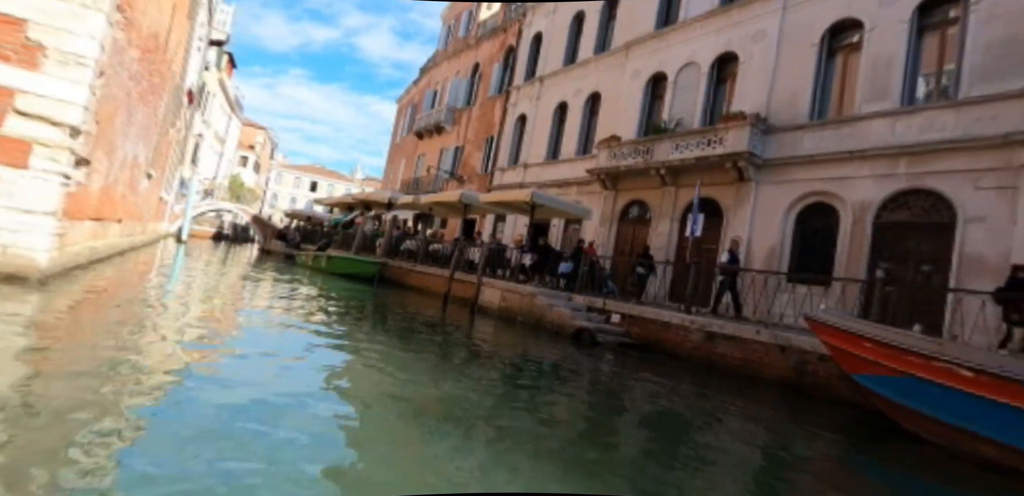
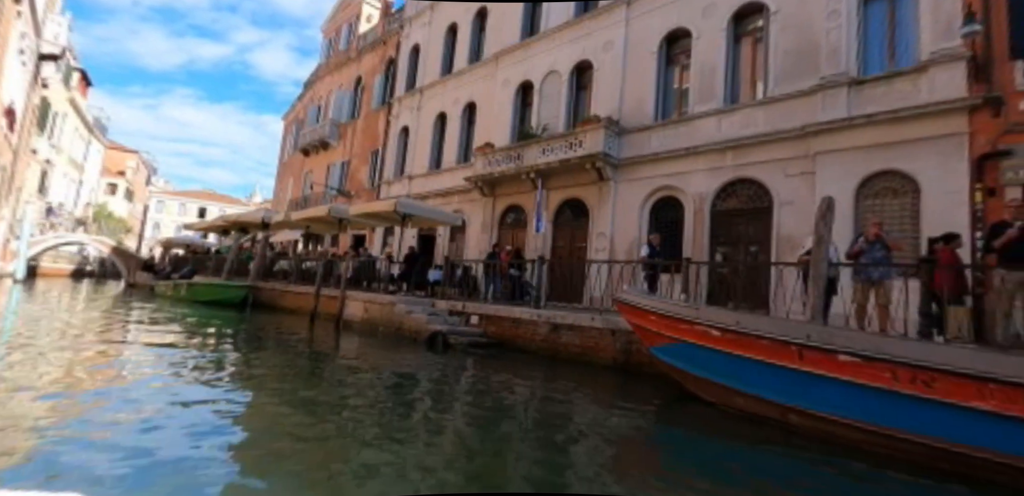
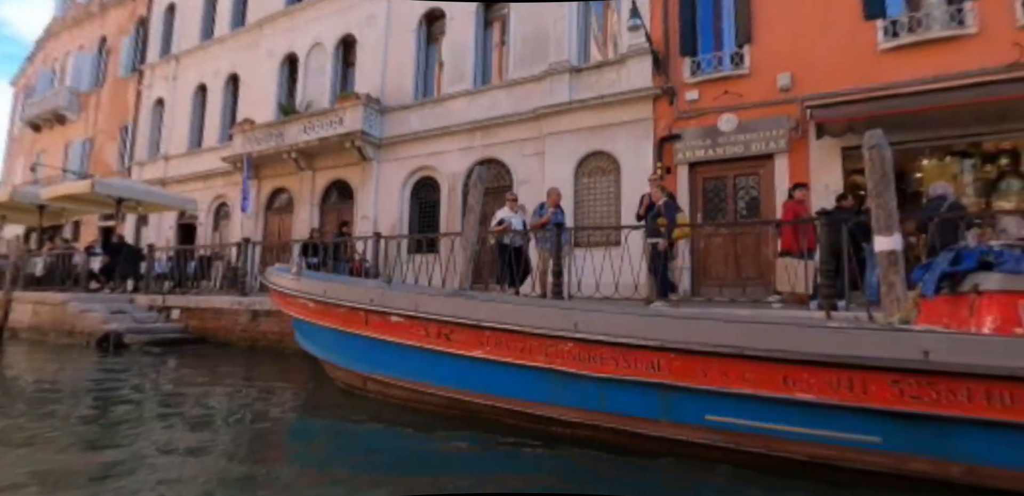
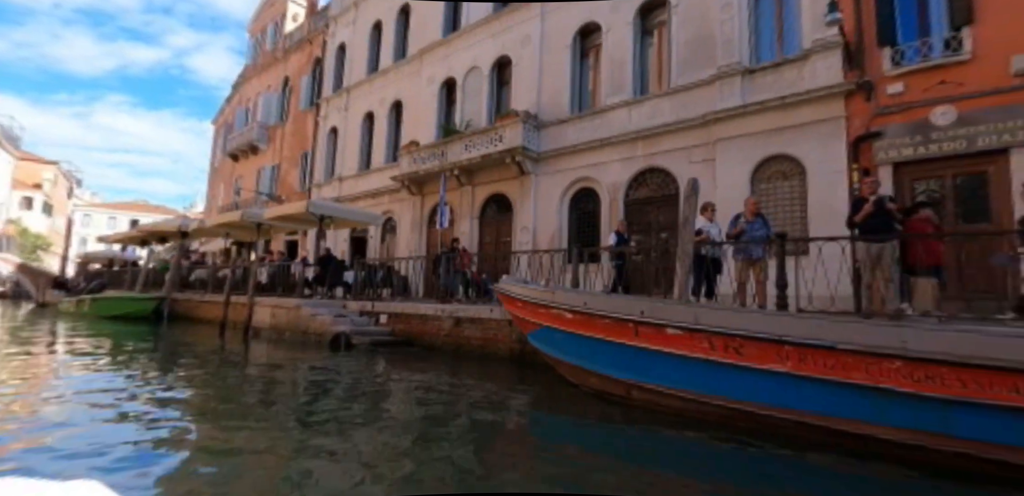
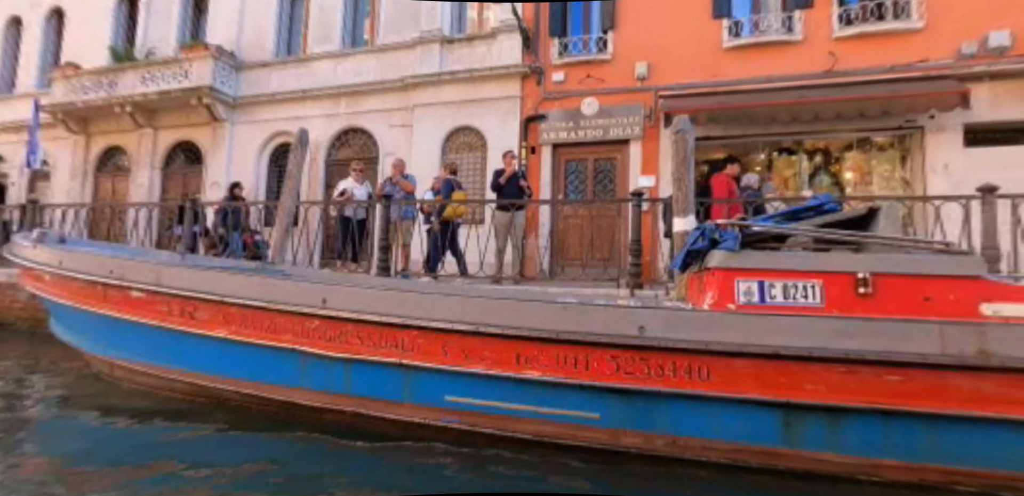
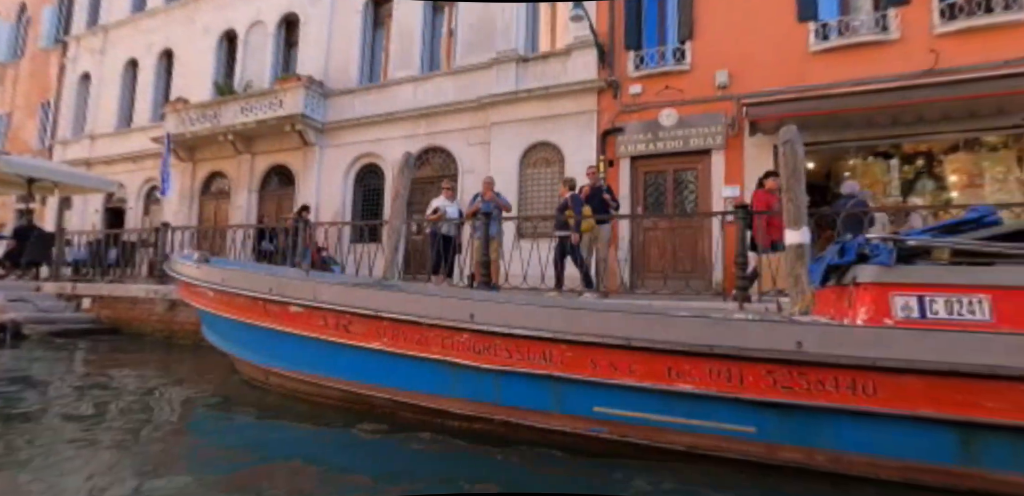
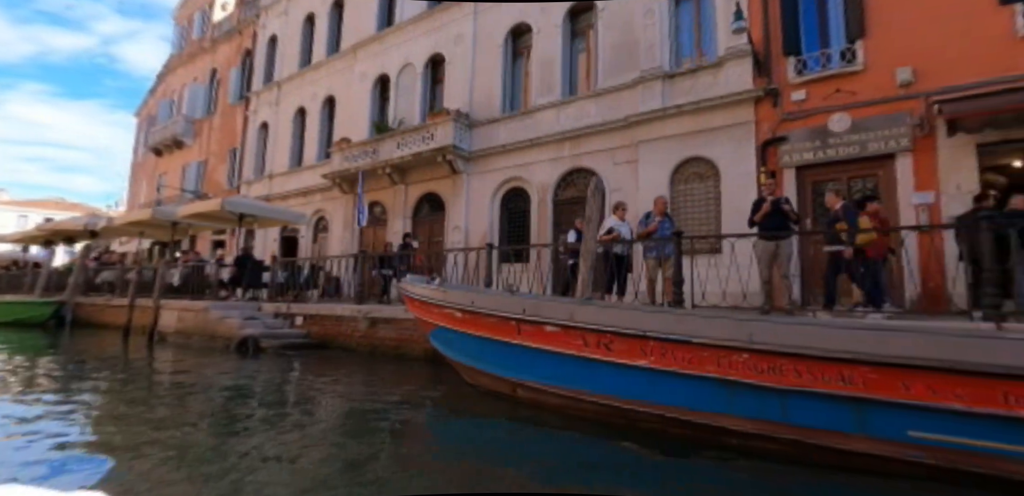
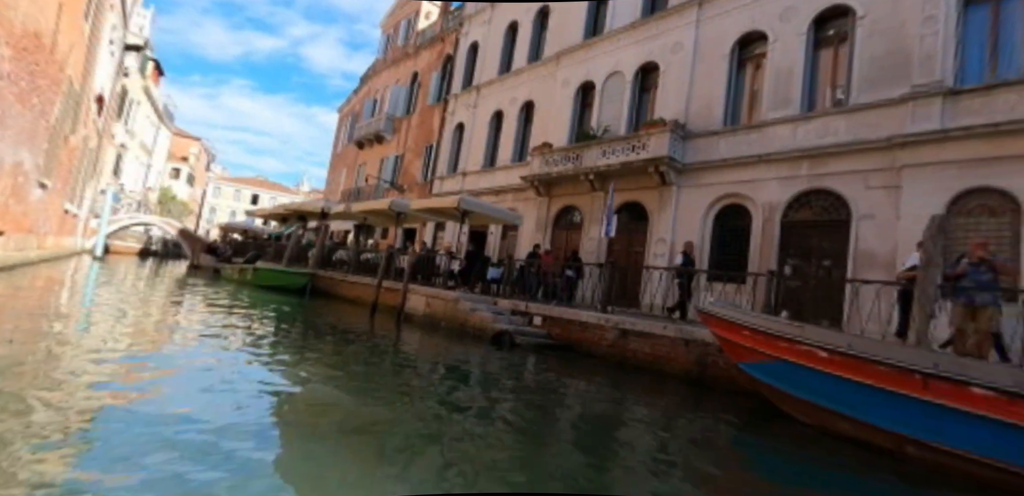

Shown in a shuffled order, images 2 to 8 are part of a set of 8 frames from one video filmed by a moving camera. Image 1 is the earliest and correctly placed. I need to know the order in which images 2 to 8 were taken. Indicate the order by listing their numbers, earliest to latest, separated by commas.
8, 2, 4, 7, 3, 6, 5
